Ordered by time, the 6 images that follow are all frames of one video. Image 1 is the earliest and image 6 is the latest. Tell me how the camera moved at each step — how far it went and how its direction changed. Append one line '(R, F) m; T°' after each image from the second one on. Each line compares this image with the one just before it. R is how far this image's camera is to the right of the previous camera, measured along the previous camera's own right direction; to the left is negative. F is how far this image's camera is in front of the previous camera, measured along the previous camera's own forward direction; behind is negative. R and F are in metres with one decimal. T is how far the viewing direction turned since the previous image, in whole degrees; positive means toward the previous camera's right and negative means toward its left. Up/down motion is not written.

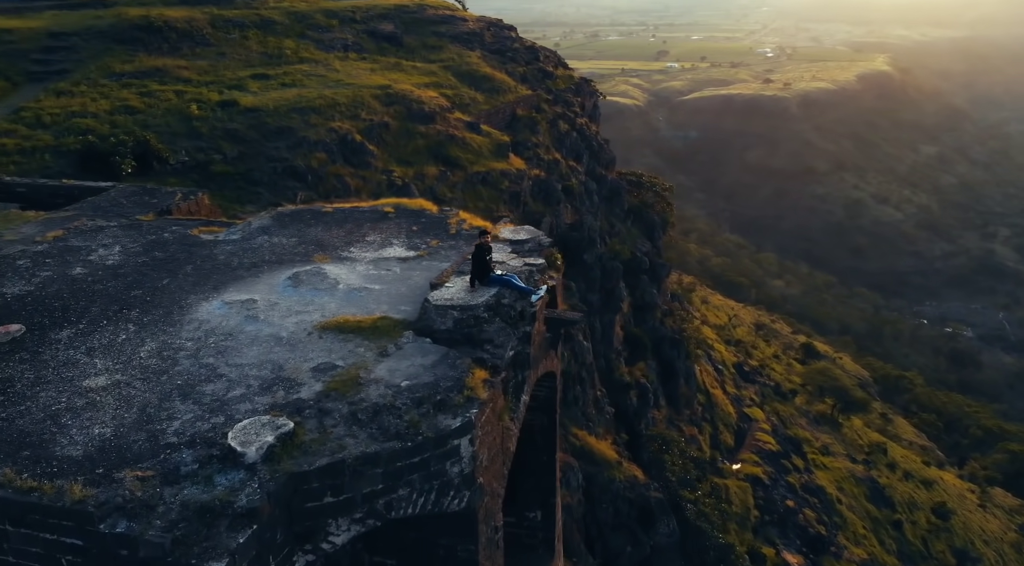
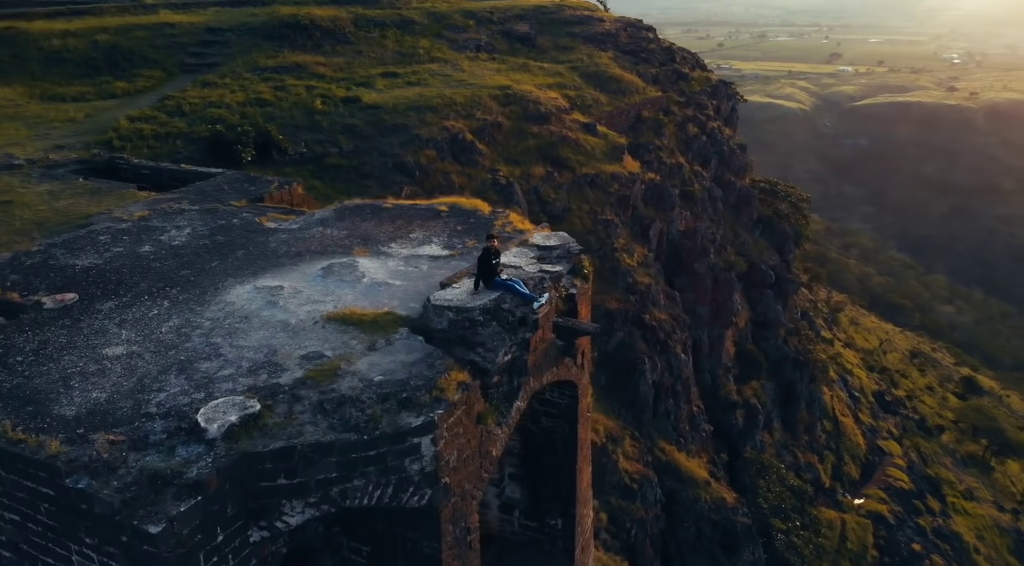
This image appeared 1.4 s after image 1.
(+1.1, +0.1) m; -11°
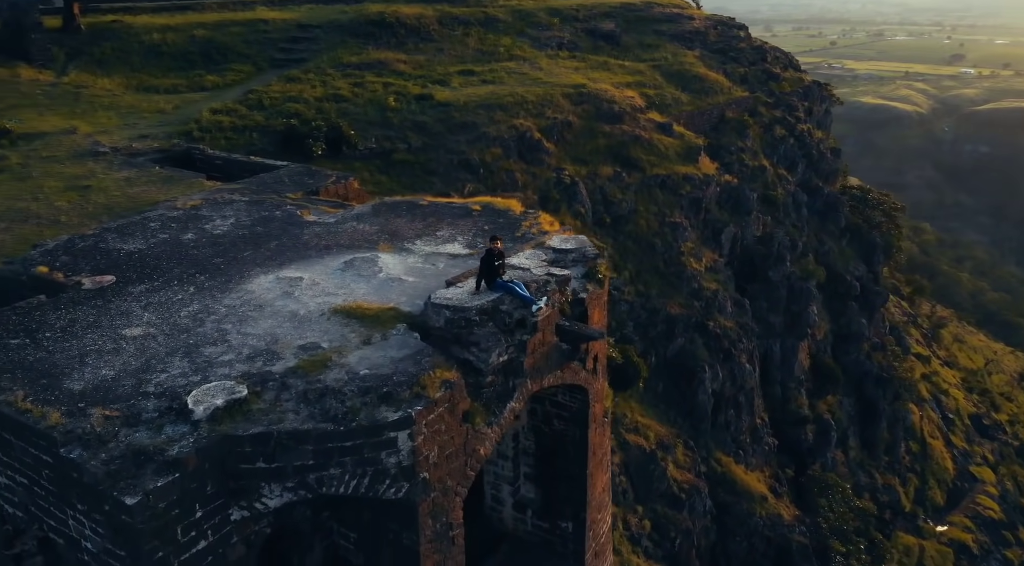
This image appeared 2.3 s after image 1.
(+0.7, 0.0) m; -7°
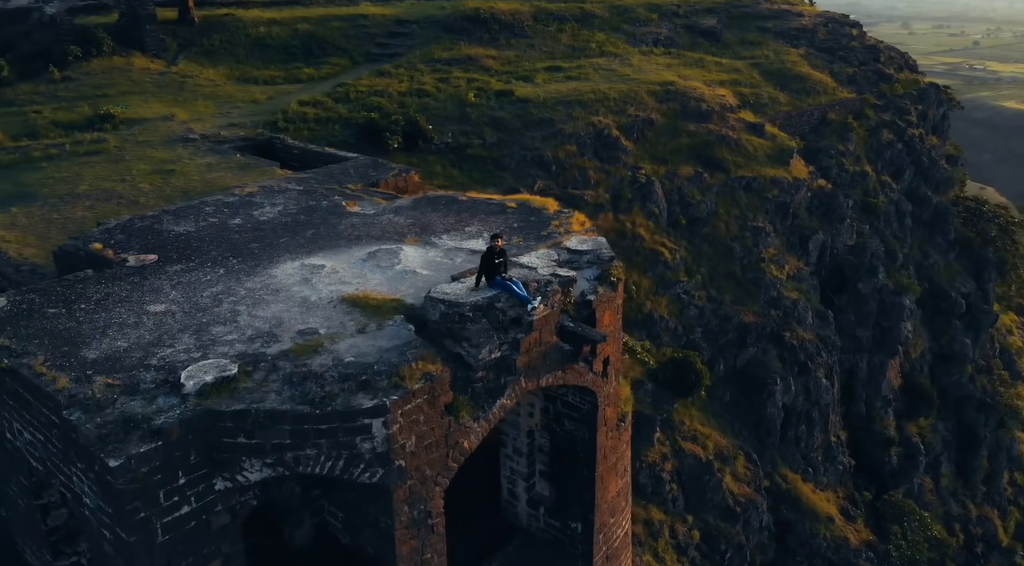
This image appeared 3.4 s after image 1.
(+0.9, 0.0) m; -8°
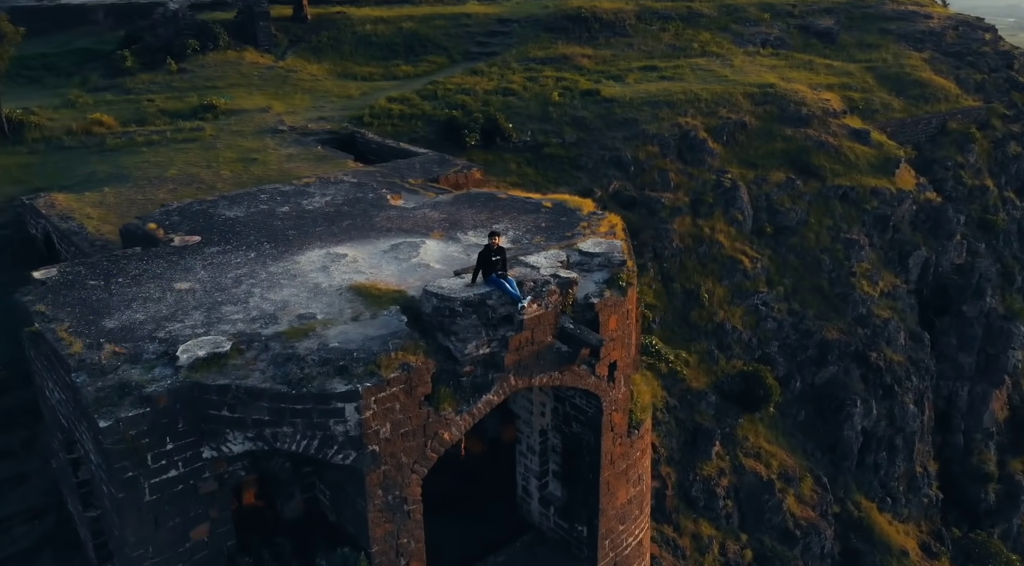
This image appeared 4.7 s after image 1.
(+1.0, 0.0) m; -9°
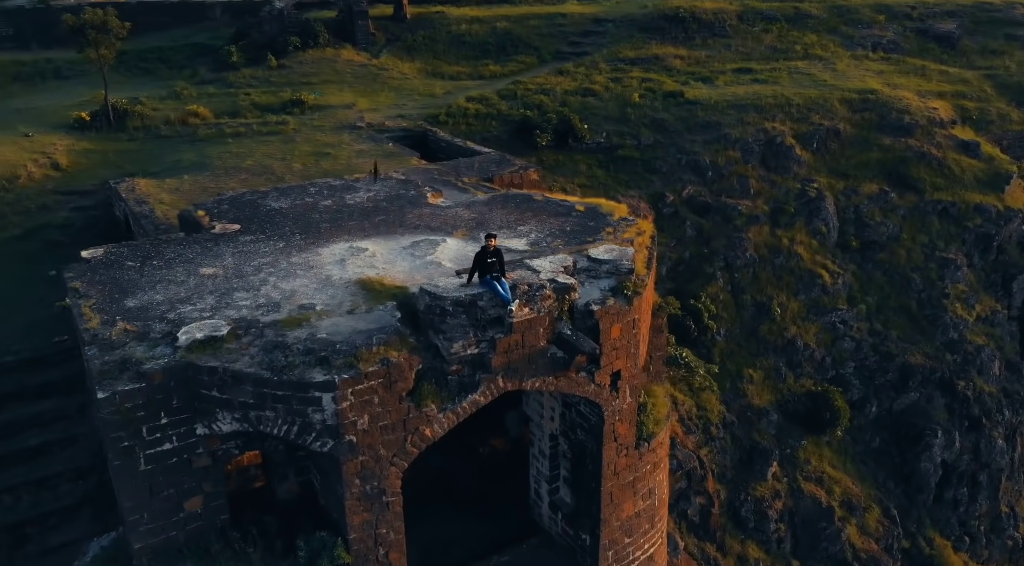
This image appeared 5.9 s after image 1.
(+1.0, +0.1) m; -8°
